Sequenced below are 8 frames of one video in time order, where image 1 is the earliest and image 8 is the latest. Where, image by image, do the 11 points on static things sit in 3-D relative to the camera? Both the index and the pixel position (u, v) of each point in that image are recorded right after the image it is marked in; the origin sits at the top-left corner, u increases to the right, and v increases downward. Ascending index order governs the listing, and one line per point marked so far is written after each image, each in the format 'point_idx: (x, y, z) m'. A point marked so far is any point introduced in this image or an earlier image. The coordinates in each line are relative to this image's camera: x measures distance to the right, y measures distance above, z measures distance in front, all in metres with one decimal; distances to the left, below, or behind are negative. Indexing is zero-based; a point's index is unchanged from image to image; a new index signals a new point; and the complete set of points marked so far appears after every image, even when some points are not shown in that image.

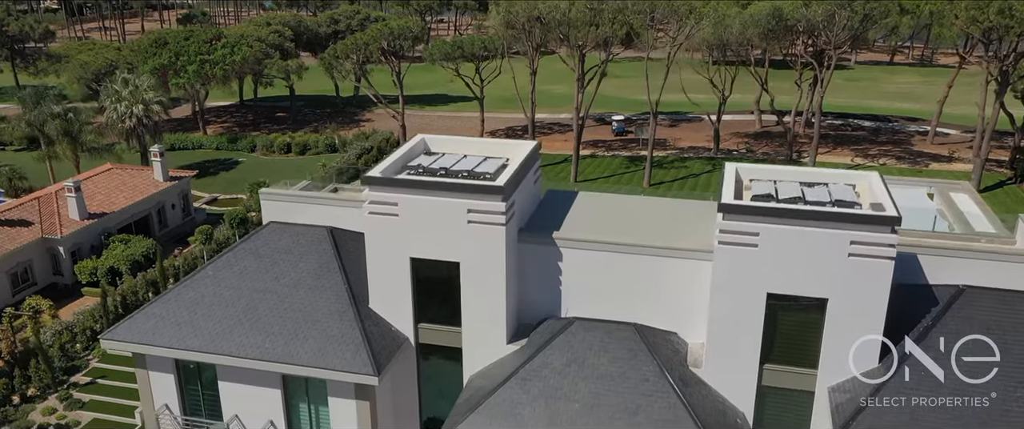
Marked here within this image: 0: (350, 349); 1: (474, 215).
0: (-3.7, -3.0, +18.4) m
1: (-0.8, 0.0, +18.0) m
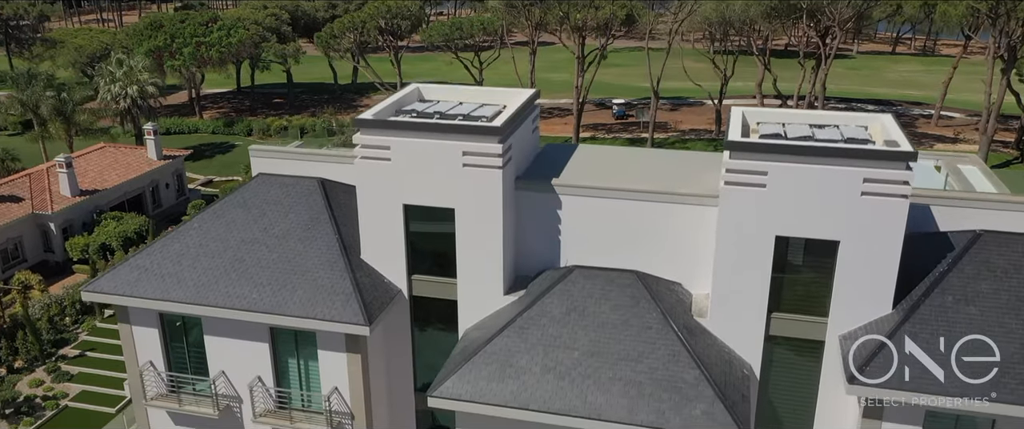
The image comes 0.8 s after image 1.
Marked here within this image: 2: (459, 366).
0: (-3.7, -1.8, +17.7) m
1: (-0.9, +1.2, +17.3) m
2: (-1.1, -3.1, +16.5) m
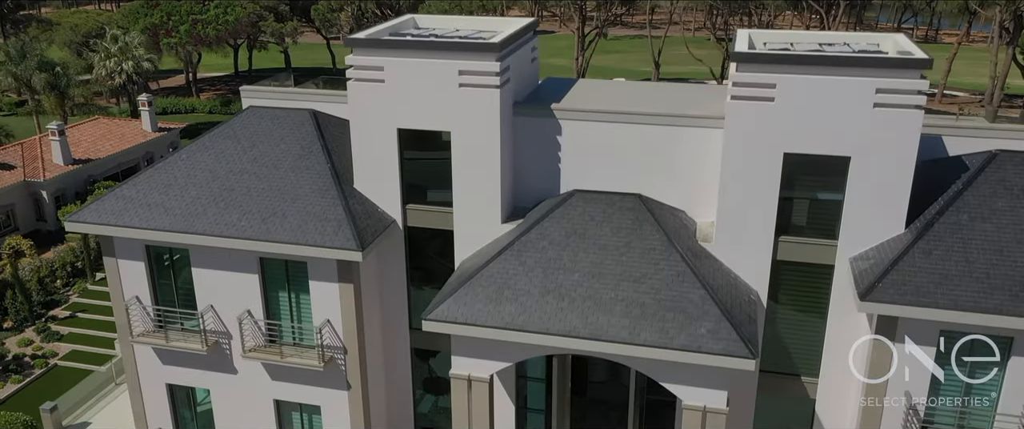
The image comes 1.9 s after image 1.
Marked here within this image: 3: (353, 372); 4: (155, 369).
0: (-3.8, -0.2, +17.1) m
1: (-0.9, +2.8, +16.7) m
2: (-1.1, -1.5, +15.9) m
3: (-3.5, -3.5, +18.1) m
4: (-8.5, -3.7, +19.5) m
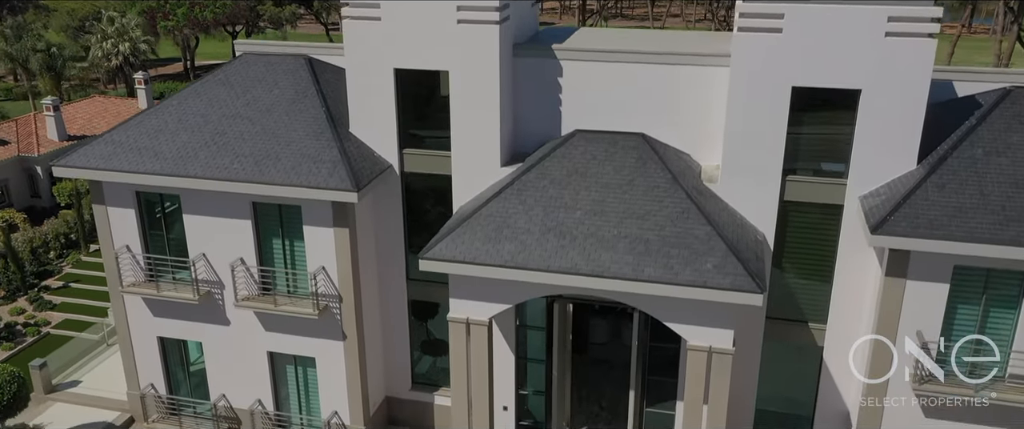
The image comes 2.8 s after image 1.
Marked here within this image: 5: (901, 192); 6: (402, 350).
0: (-3.8, +1.0, +16.6) m
1: (-0.9, +4.0, +16.2) m
2: (-1.1, -0.3, +15.5) m
3: (-3.5, -2.3, +17.7) m
4: (-8.5, -2.5, +19.0) m
5: (+6.9, +0.4, +14.6) m
6: (-2.6, -3.2, +19.3) m
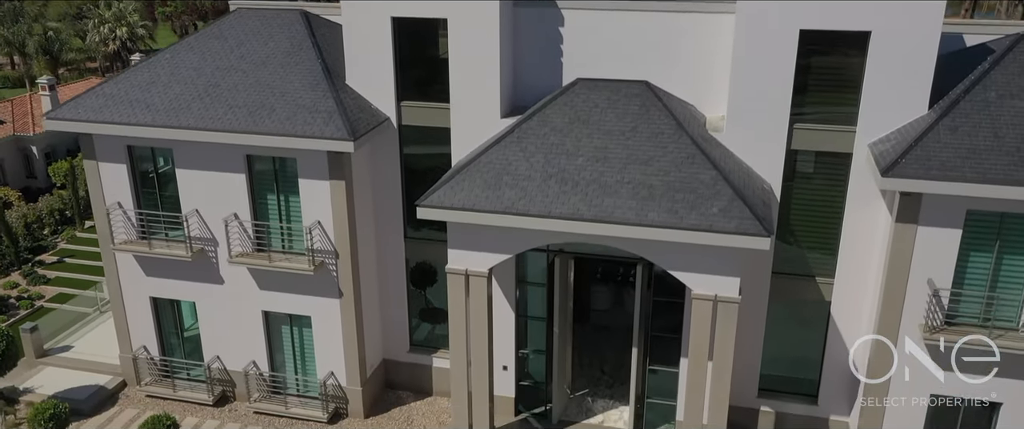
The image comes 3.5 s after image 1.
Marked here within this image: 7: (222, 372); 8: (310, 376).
0: (-3.8, +2.0, +16.2) m
1: (-0.9, +4.9, +15.8) m
2: (-1.1, +0.7, +15.1) m
3: (-3.5, -1.3, +17.3) m
4: (-8.5, -1.5, +18.6) m
5: (+6.9, +1.4, +14.2) m
6: (-2.6, -2.2, +18.9) m
7: (-6.7, -3.7, +18.9) m
8: (-4.6, -3.7, +18.6) m
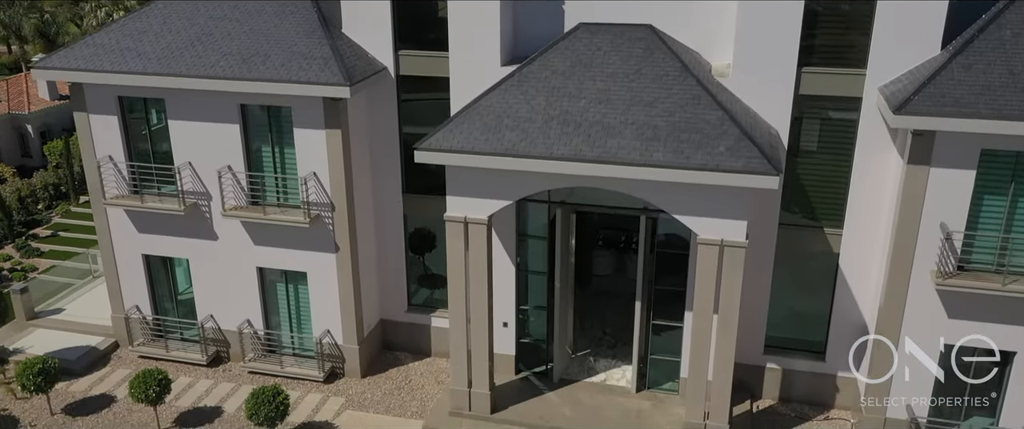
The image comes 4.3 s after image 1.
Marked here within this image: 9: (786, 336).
0: (-3.8, +2.9, +15.8) m
1: (-0.9, +5.9, +15.4) m
2: (-1.1, +1.7, +14.7) m
3: (-3.5, -0.3, +16.9) m
4: (-8.5, -0.5, +18.2) m
5: (+6.9, +2.3, +13.8) m
6: (-2.6, -1.2, +18.5) m
7: (-6.7, -2.7, +18.5) m
8: (-4.6, -2.7, +18.2) m
9: (+5.7, -2.5, +16.9) m
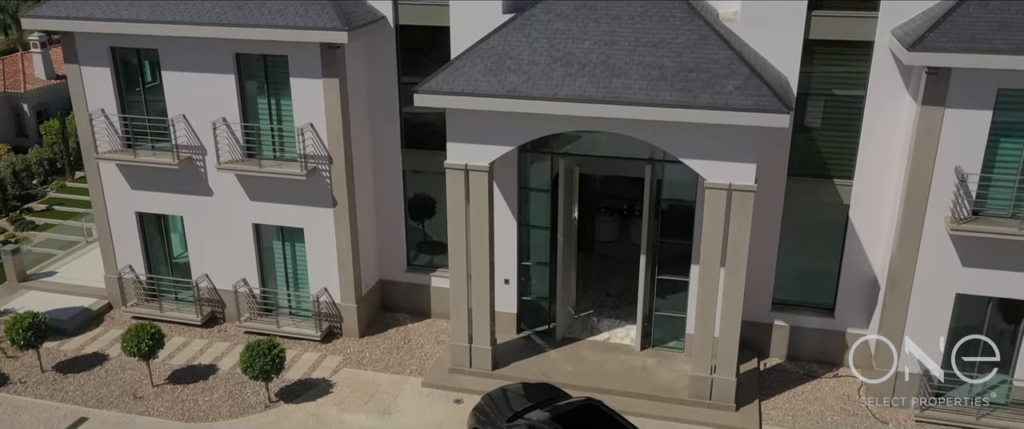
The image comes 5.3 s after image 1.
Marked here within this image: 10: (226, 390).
0: (-3.7, +3.9, +15.4) m
1: (-0.9, +6.9, +15.0) m
2: (-1.1, +2.6, +14.3) m
3: (-3.5, +0.6, +16.5) m
4: (-8.5, +0.4, +17.8) m
5: (+7.0, +3.3, +13.4) m
6: (-2.5, -0.3, +18.1) m
7: (-6.7, -1.7, +18.1) m
8: (-4.6, -1.7, +17.8) m
9: (+5.7, -1.6, +16.6) m
10: (-5.5, -3.4, +15.7) m
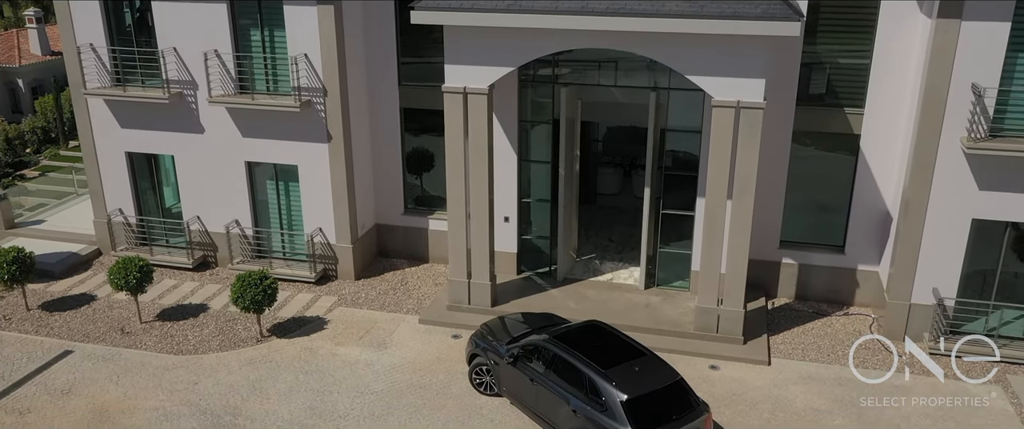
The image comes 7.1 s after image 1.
0: (-3.7, +5.2, +15.0) m
1: (-0.9, +8.2, +14.6) m
2: (-1.1, +3.9, +13.8) m
3: (-3.5, +1.9, +16.0) m
4: (-8.5, +1.7, +17.3) m
5: (+7.0, +4.6, +12.9) m
6: (-2.5, +1.0, +17.6) m
7: (-6.7, -0.4, +17.7) m
8: (-4.6, -0.4, +17.3) m
9: (+5.7, -0.3, +16.1) m
10: (-5.5, -2.1, +15.2) m
